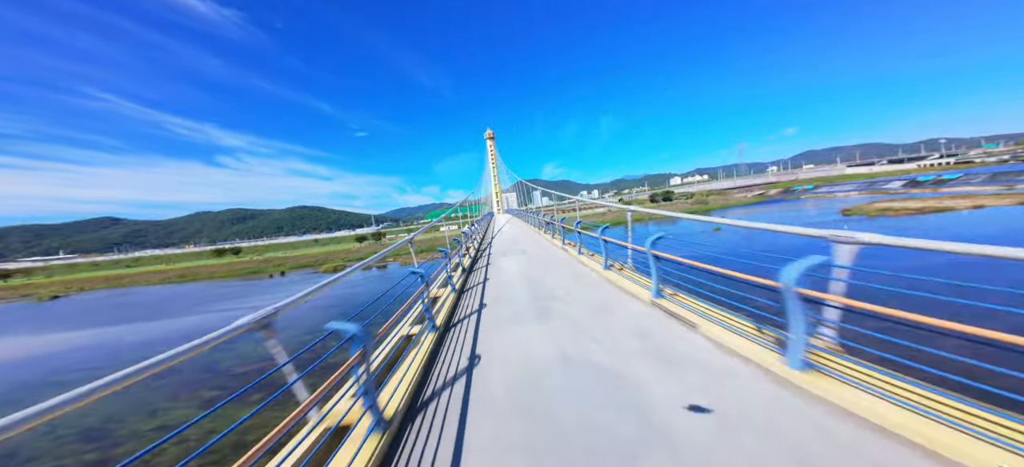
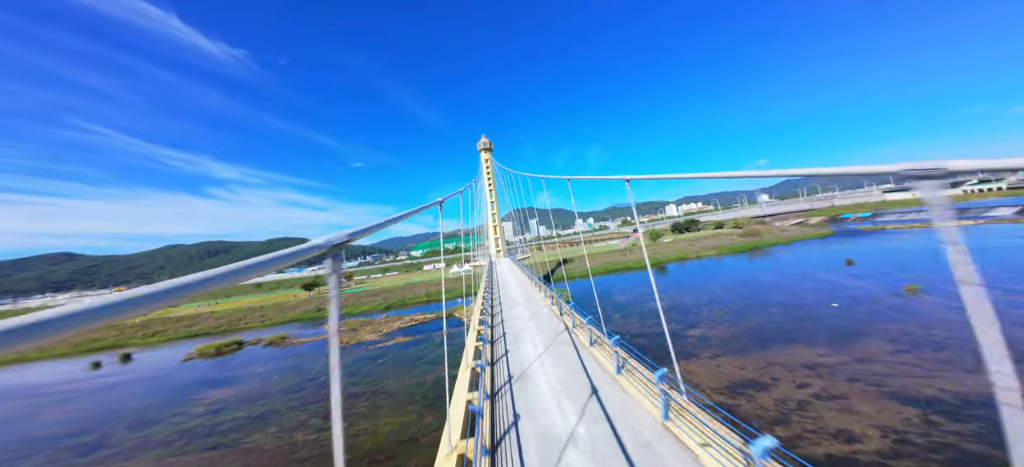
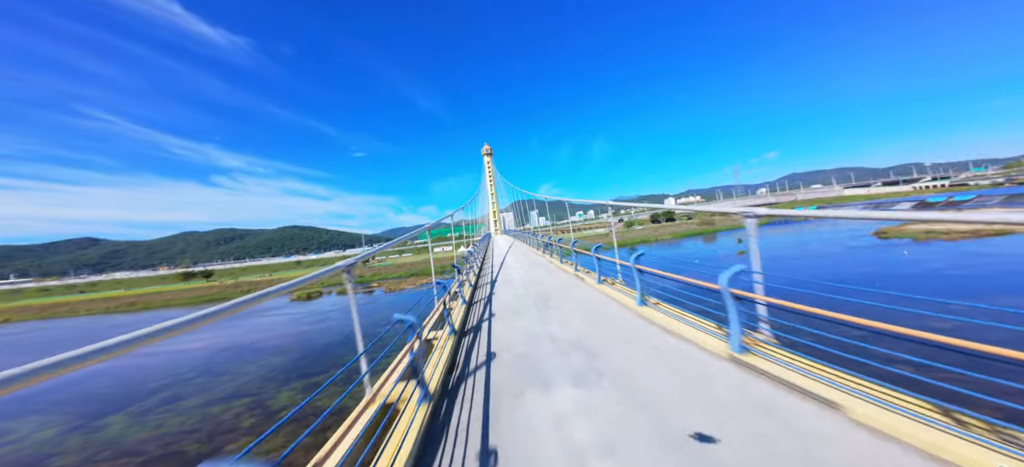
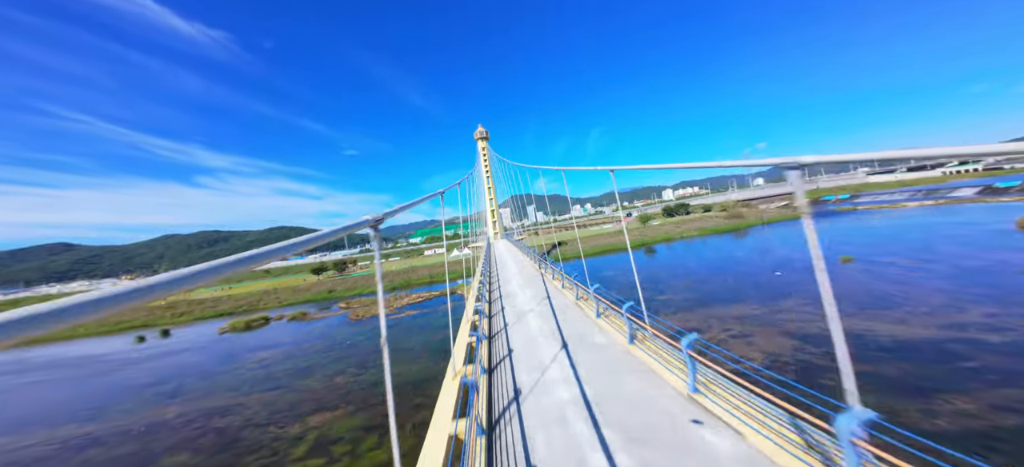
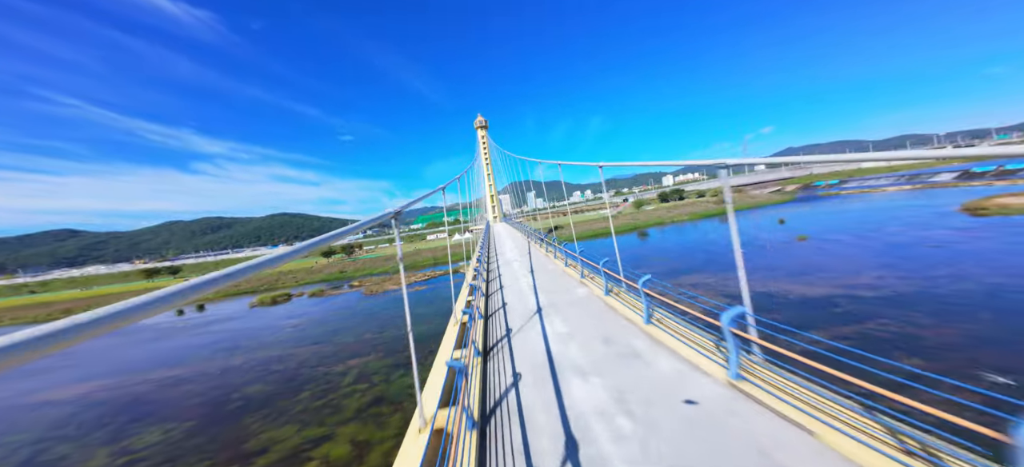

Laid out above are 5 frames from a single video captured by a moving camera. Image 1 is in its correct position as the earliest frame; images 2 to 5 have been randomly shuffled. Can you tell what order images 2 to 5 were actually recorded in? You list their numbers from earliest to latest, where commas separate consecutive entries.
3, 5, 4, 2
